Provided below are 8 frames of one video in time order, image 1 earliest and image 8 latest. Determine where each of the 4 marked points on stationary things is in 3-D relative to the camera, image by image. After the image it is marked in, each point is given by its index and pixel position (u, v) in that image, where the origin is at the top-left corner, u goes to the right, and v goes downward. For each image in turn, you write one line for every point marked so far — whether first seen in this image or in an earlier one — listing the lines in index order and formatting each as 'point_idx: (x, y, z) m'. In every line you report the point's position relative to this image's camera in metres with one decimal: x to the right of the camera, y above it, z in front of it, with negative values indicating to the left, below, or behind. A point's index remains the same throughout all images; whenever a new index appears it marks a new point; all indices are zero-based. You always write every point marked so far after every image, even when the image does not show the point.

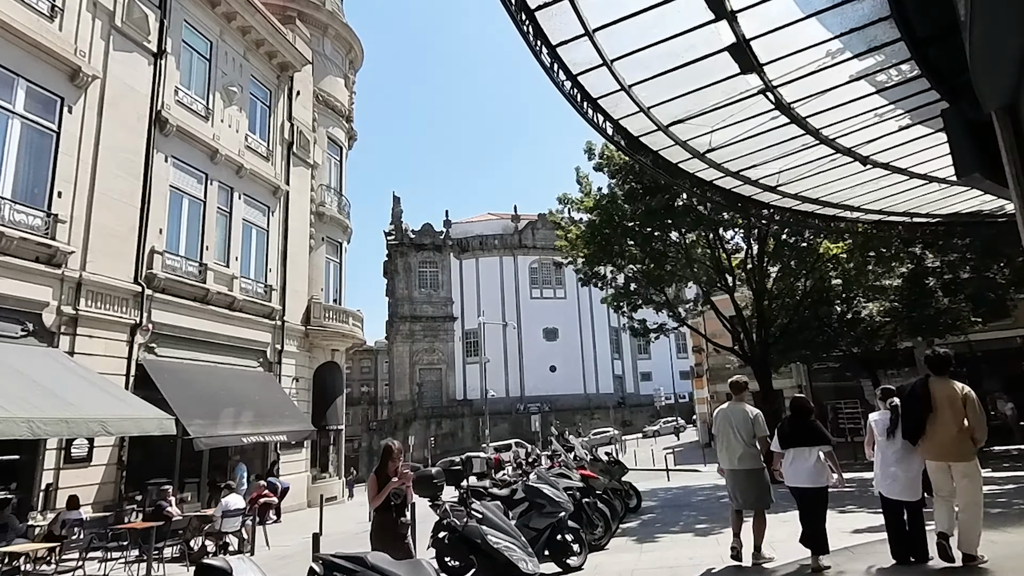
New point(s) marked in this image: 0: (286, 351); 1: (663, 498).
0: (-6.4, -1.8, +17.7) m
1: (+2.9, -4.1, +12.0) m
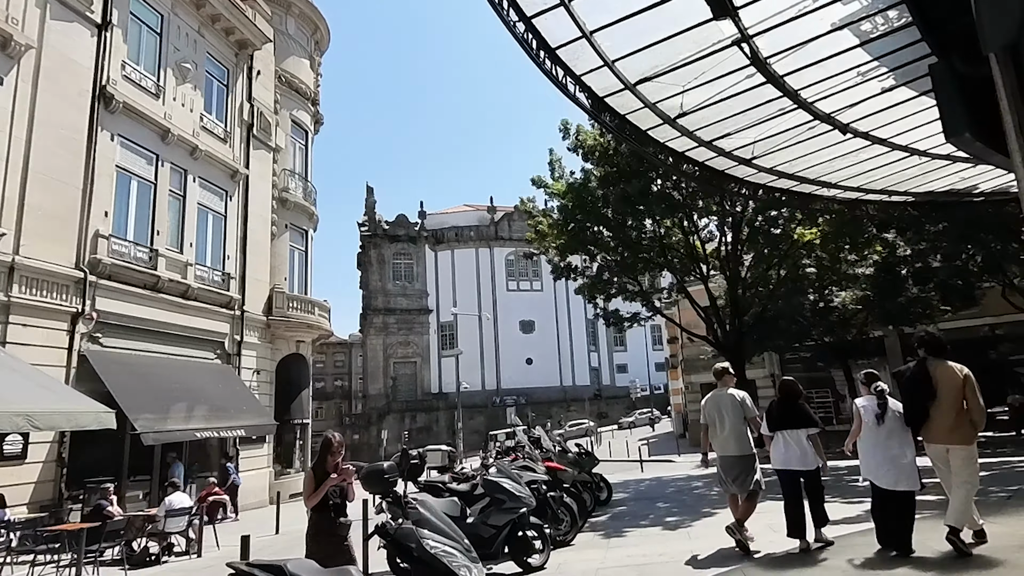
0: (-7.2, -1.5, +17.0) m
1: (+2.3, -3.8, +11.7) m
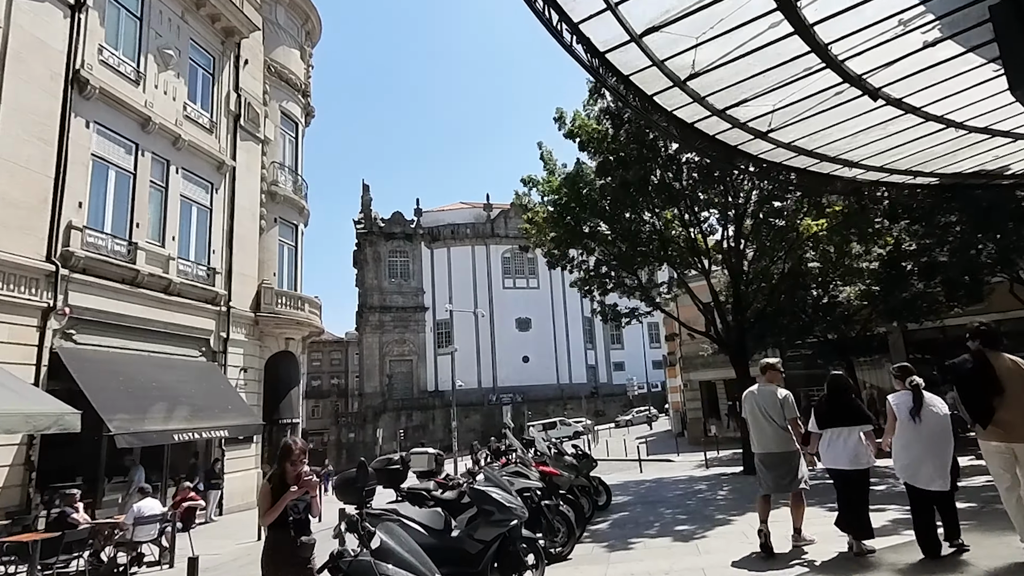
0: (-7.4, -1.3, +16.4) m
1: (+2.2, -3.7, +11.2) m
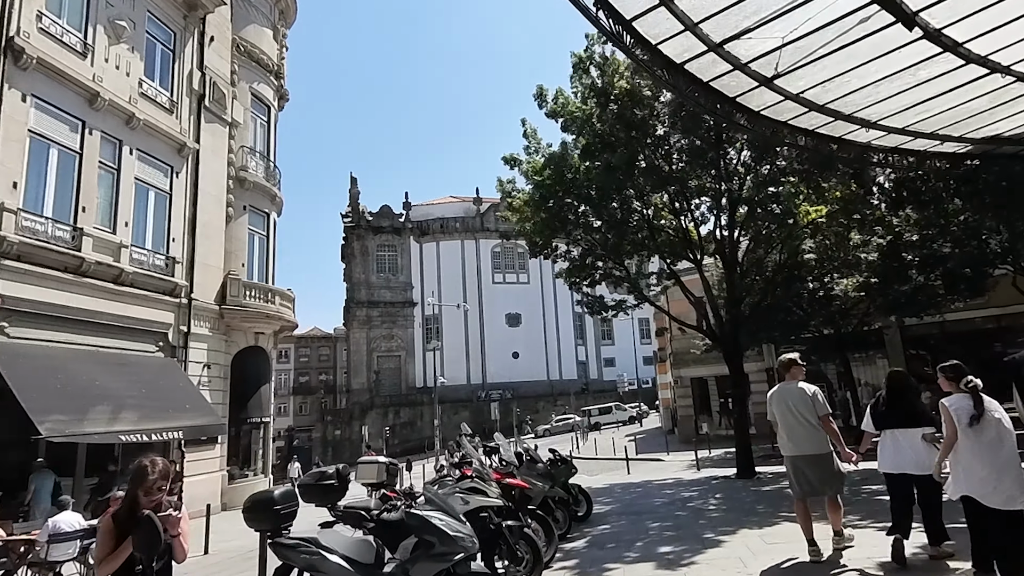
0: (-7.8, -1.1, +15.4) m
1: (+1.8, -3.5, +10.3) m
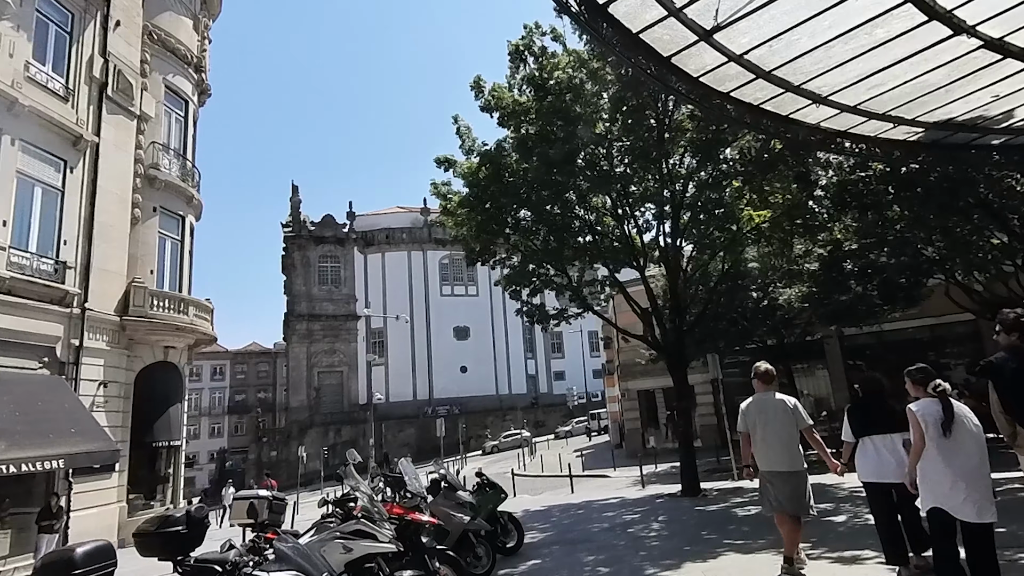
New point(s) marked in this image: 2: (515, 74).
0: (-9.3, -1.3, +13.7) m
1: (+0.7, -3.6, +9.4) m
2: (+0.1, +4.4, +13.0) m
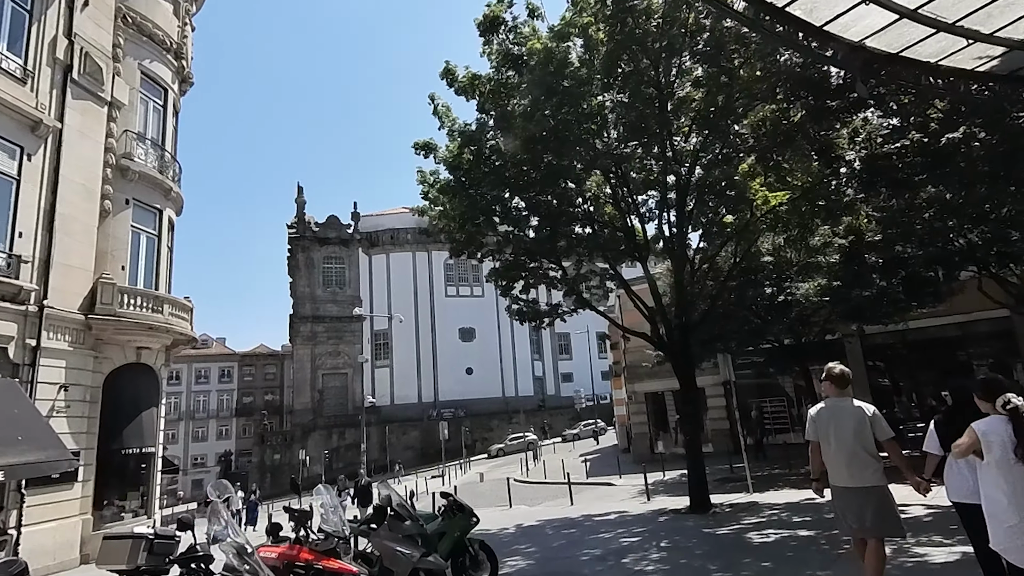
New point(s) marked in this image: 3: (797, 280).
0: (-9.5, -1.2, +12.7) m
1: (+0.4, -3.5, +8.2) m
2: (-0.1, +4.6, +11.8) m
3: (+7.8, +0.2, +17.0) m
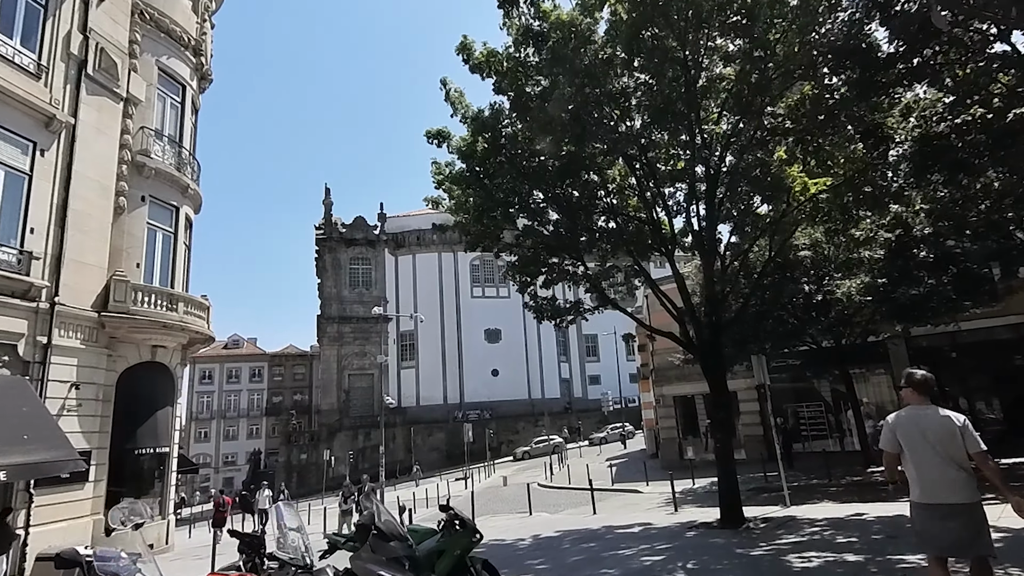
0: (-9.1, -1.2, +12.5) m
1: (+0.6, -3.4, +7.6) m
2: (+0.2, +4.6, +11.2) m
3: (+8.3, +0.2, +16.1) m
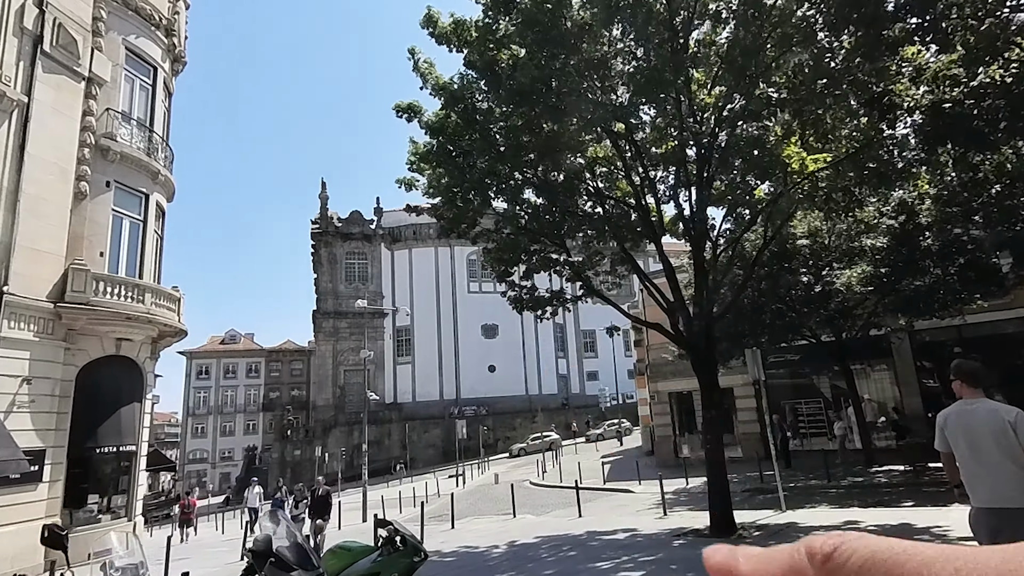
0: (-9.5, -0.9, +11.8) m
1: (+0.2, -3.2, +6.8) m
2: (-0.2, +4.8, +10.4) m
3: (+8.0, +0.4, +15.3) m
